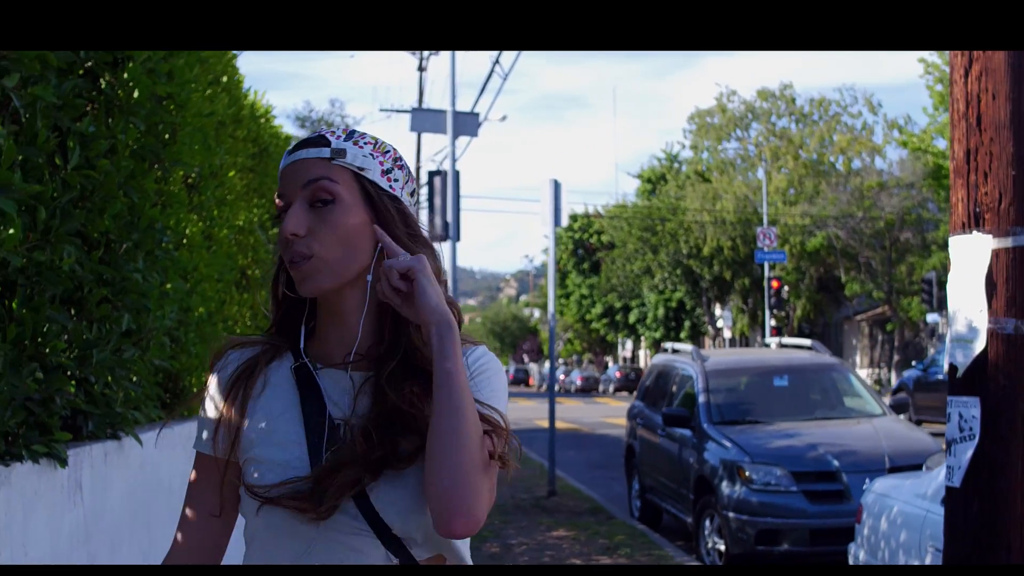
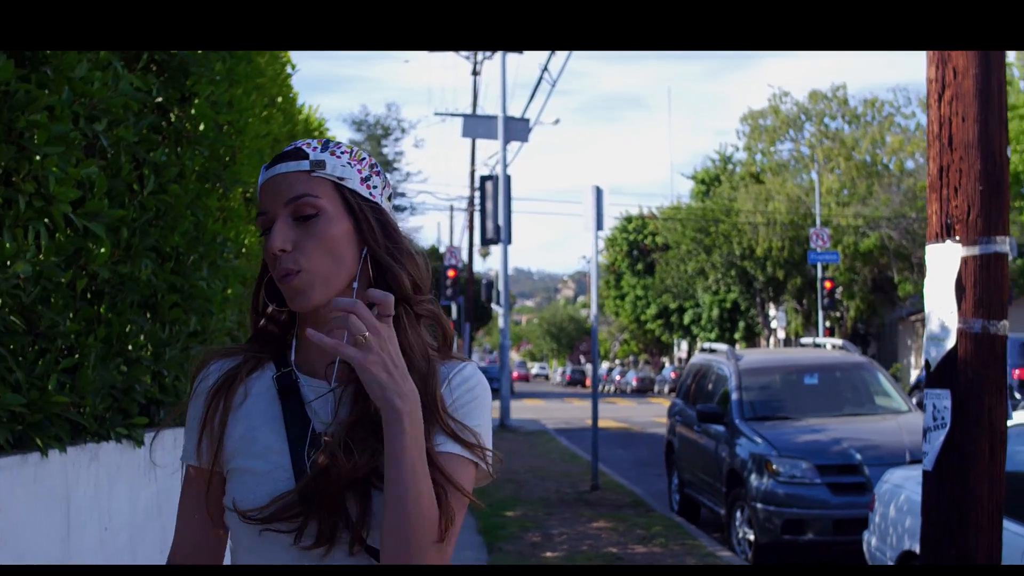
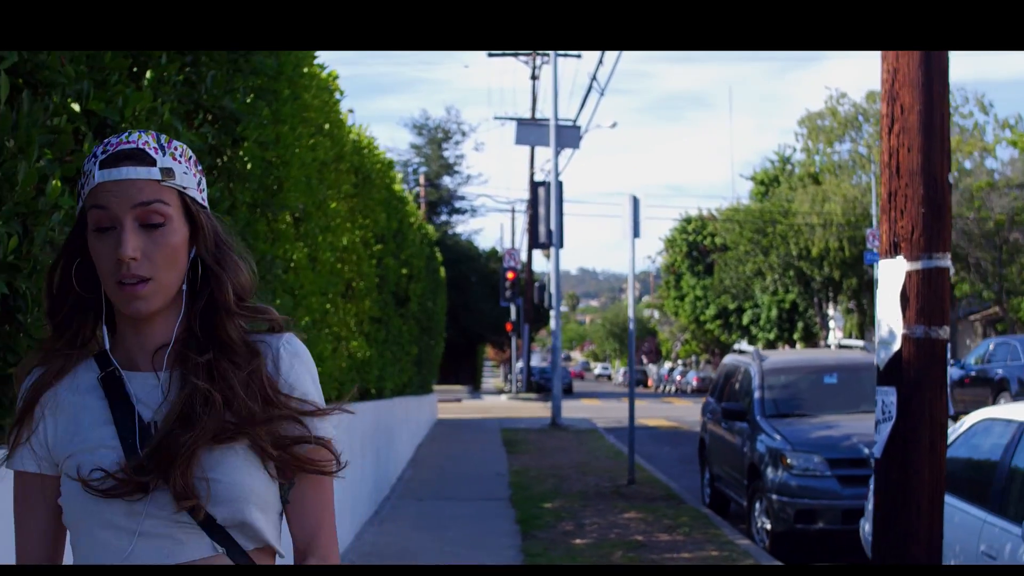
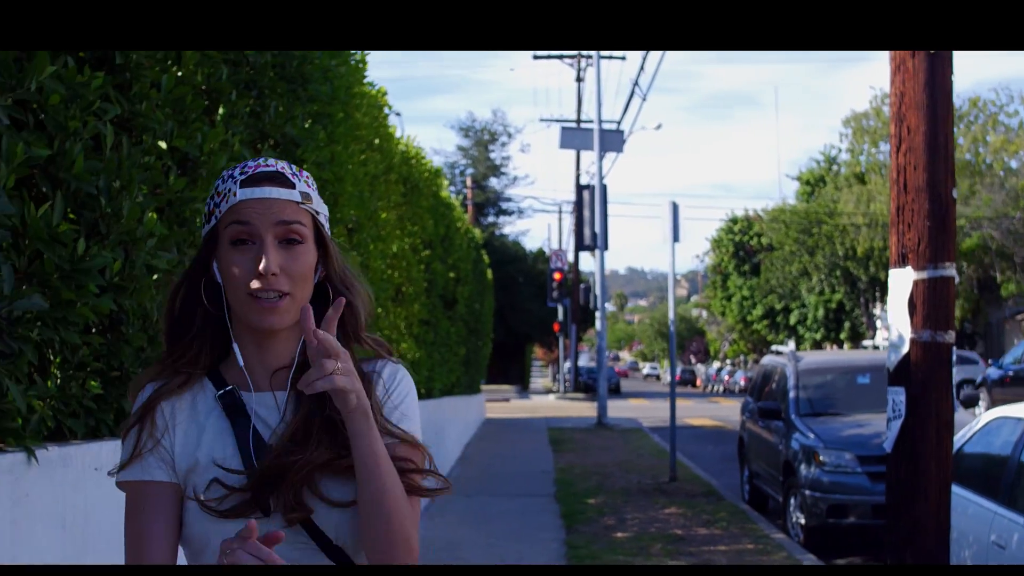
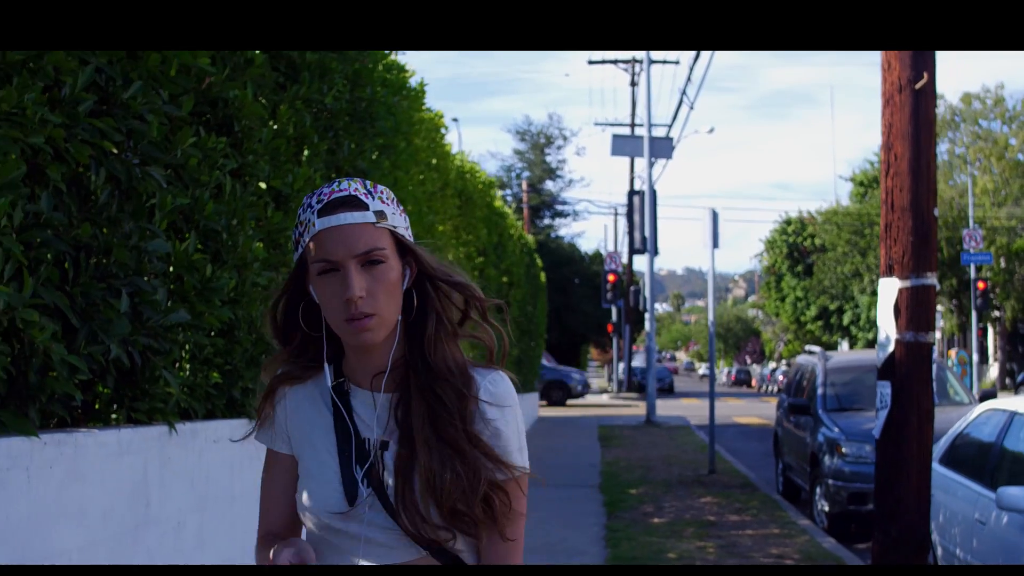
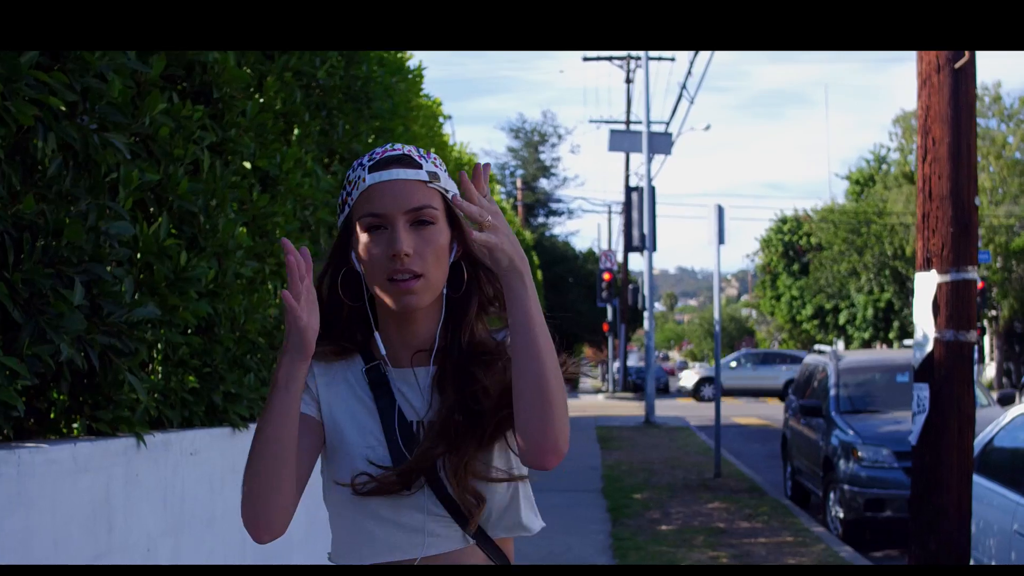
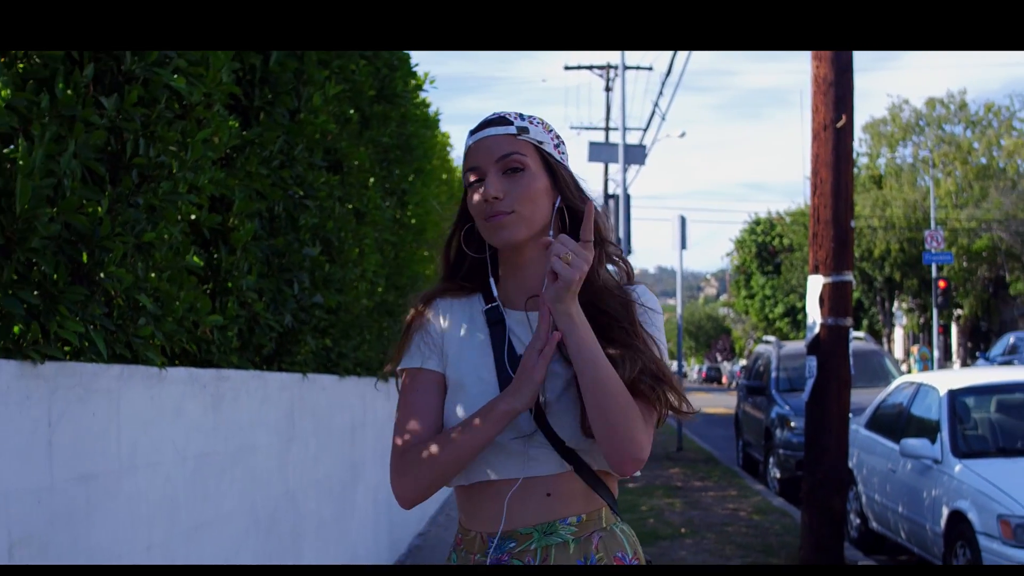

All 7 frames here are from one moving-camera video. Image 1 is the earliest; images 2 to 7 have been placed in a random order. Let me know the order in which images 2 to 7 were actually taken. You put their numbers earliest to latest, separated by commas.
2, 3, 4, 6, 5, 7
